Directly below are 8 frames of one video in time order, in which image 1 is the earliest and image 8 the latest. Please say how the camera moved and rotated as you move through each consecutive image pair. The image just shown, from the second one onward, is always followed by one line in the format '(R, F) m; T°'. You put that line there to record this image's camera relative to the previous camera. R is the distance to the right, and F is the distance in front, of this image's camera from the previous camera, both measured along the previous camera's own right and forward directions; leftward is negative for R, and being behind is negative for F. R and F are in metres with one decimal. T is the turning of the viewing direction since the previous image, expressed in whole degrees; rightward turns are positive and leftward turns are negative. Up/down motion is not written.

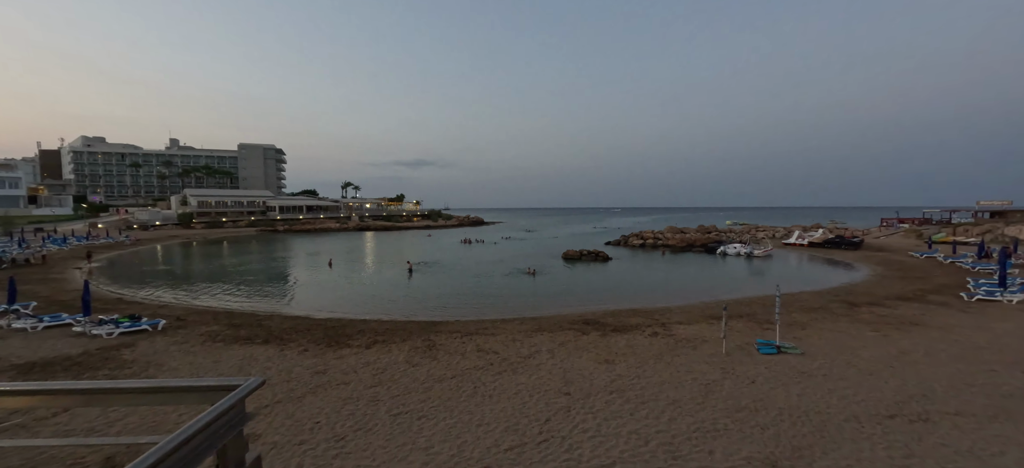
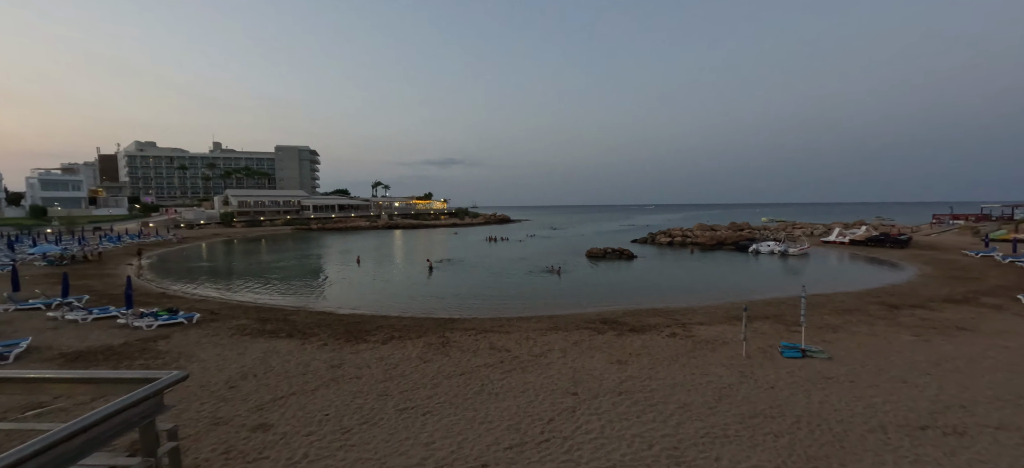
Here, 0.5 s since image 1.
(+0.6, 0.0) m; -4°
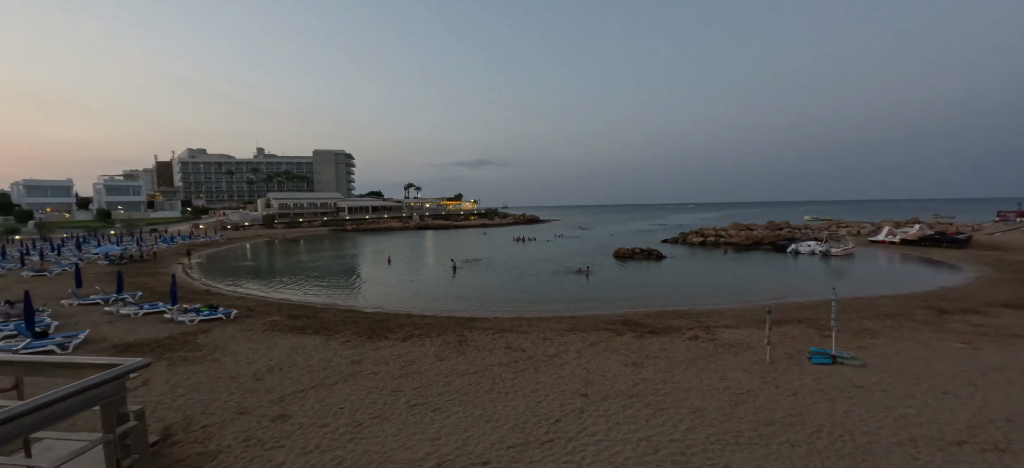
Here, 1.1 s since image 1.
(+0.6, -0.1) m; -5°
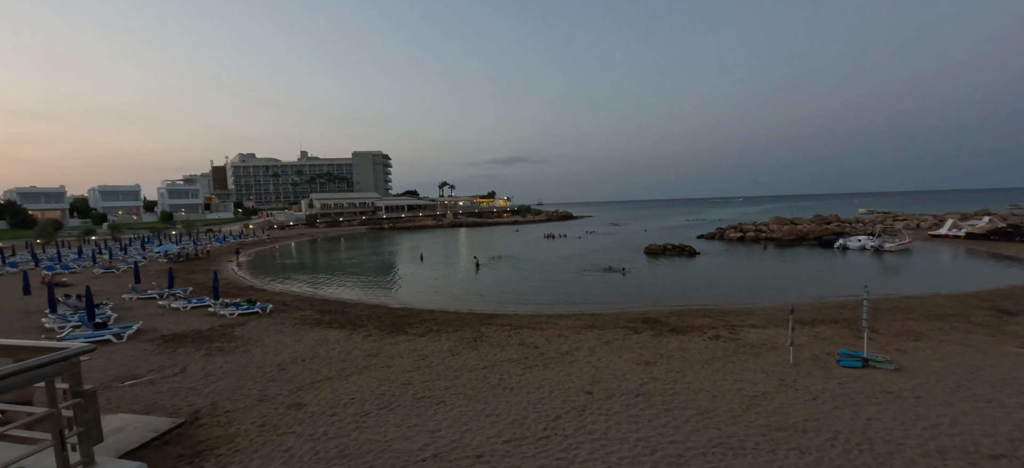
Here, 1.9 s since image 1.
(+0.9, 0.0) m; -5°
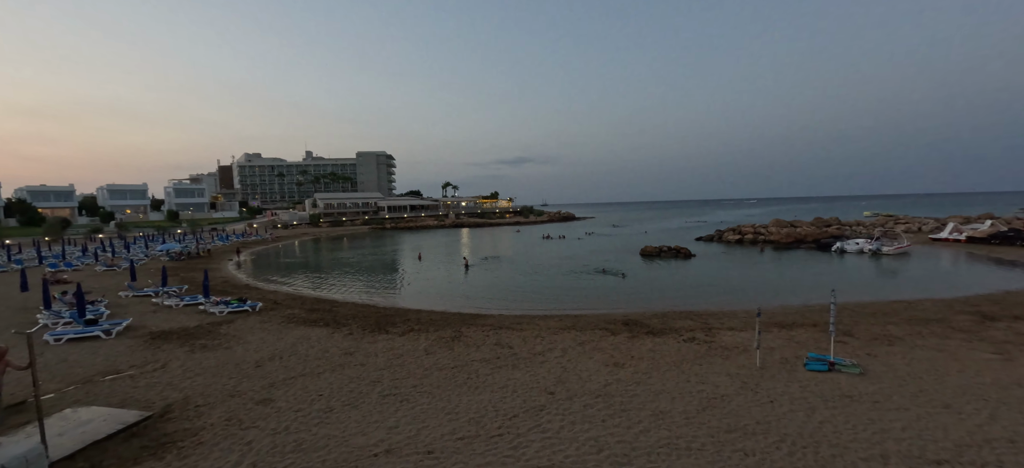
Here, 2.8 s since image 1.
(+1.0, -0.2) m; -1°
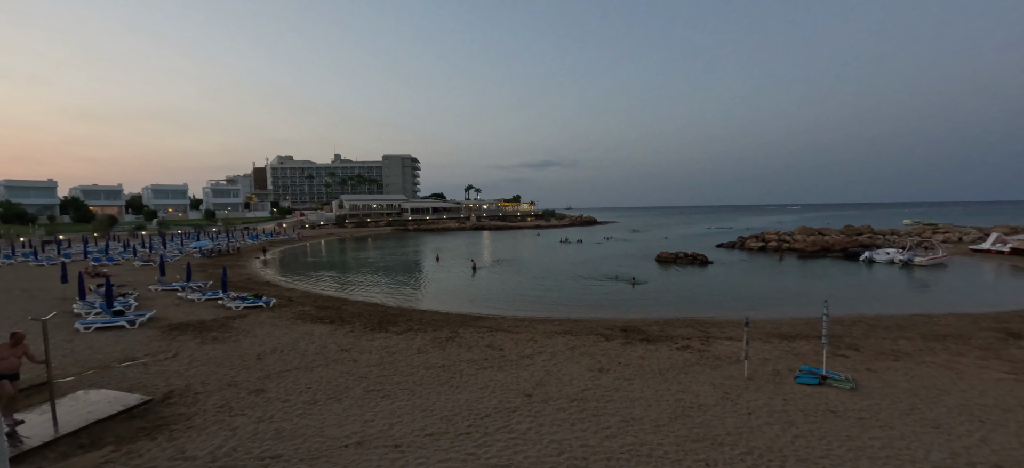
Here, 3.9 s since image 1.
(+1.2, -0.2) m; -4°
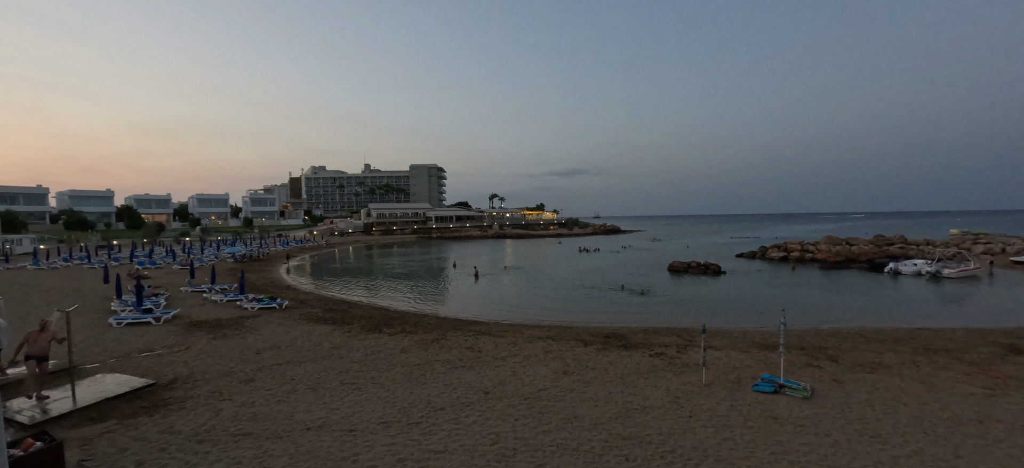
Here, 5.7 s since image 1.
(+2.0, -0.7) m; -5°
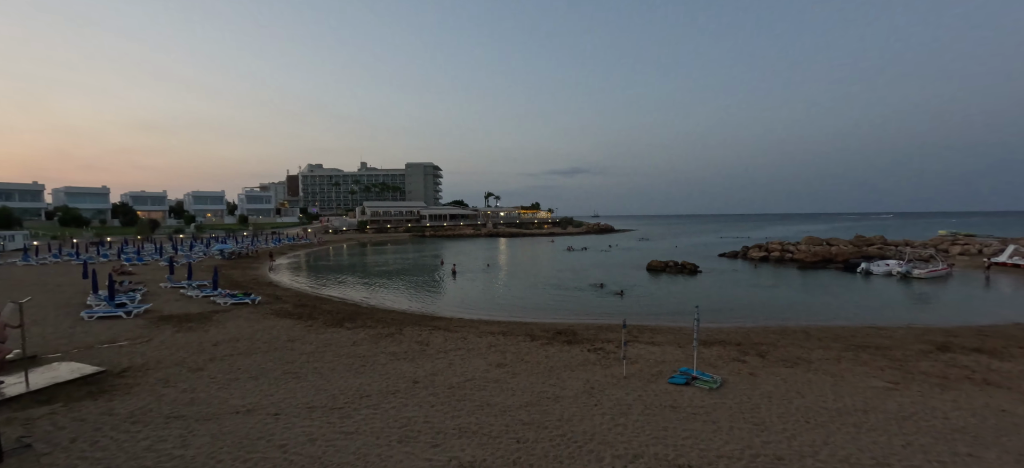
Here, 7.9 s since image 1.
(+2.2, -0.6) m; -1°
